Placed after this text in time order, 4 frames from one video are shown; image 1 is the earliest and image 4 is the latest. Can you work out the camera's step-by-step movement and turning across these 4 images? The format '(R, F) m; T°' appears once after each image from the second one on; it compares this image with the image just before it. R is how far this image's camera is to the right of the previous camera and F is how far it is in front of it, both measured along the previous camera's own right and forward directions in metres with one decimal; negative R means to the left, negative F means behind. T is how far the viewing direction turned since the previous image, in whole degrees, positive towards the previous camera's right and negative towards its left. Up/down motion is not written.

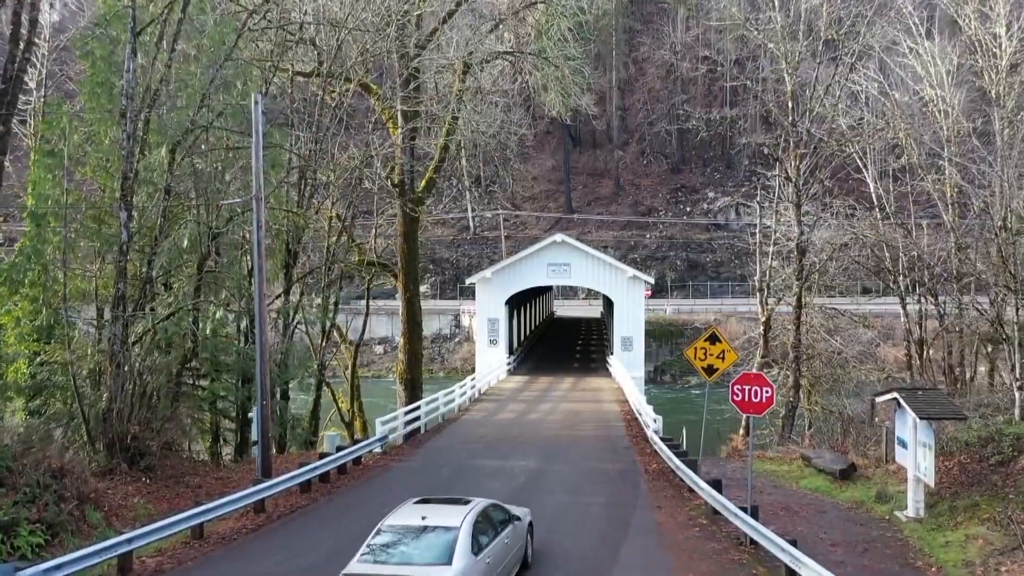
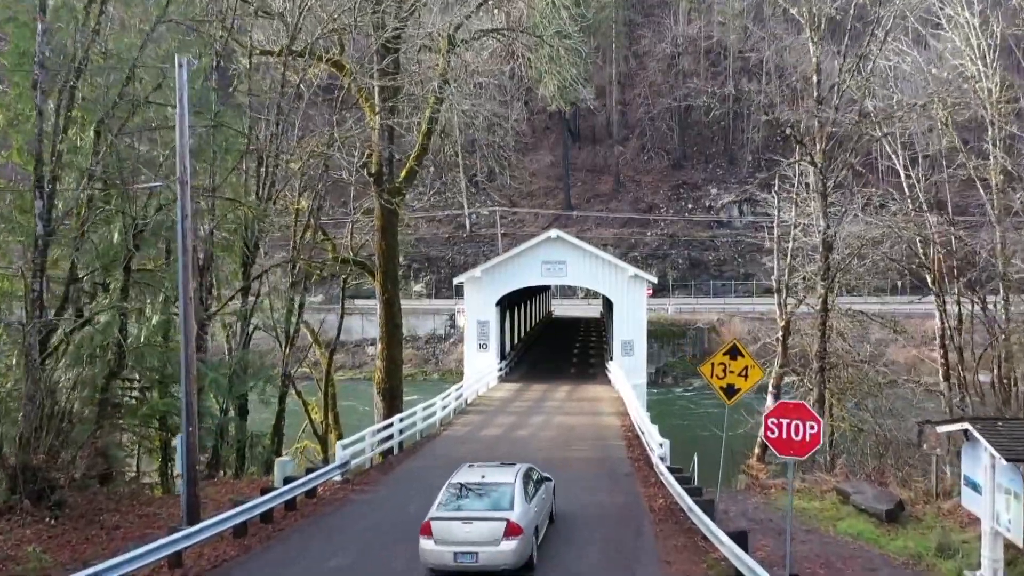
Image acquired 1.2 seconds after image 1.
(+0.3, +2.2) m; 0°
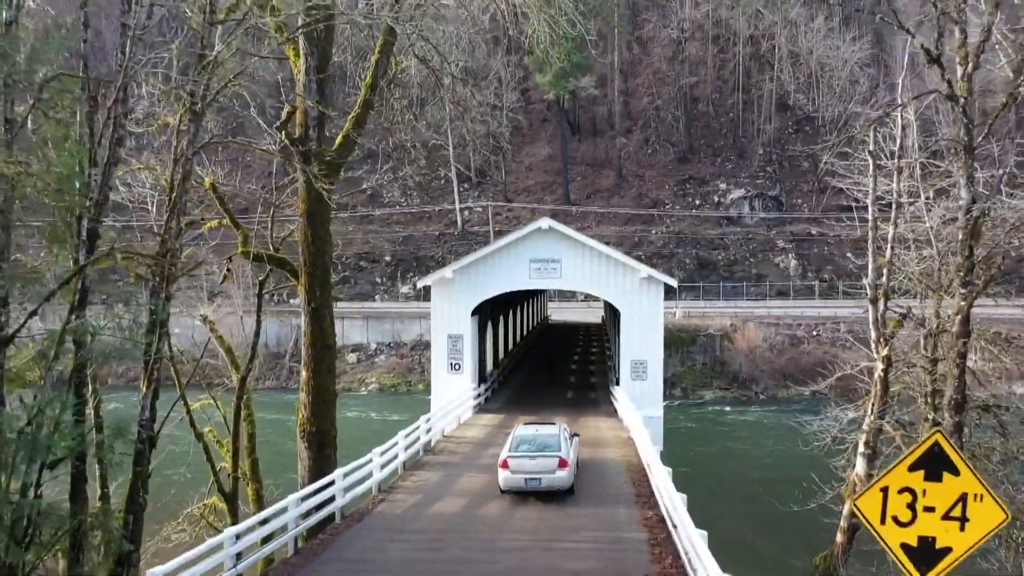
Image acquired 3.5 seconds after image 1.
(+0.5, +5.7) m; 0°
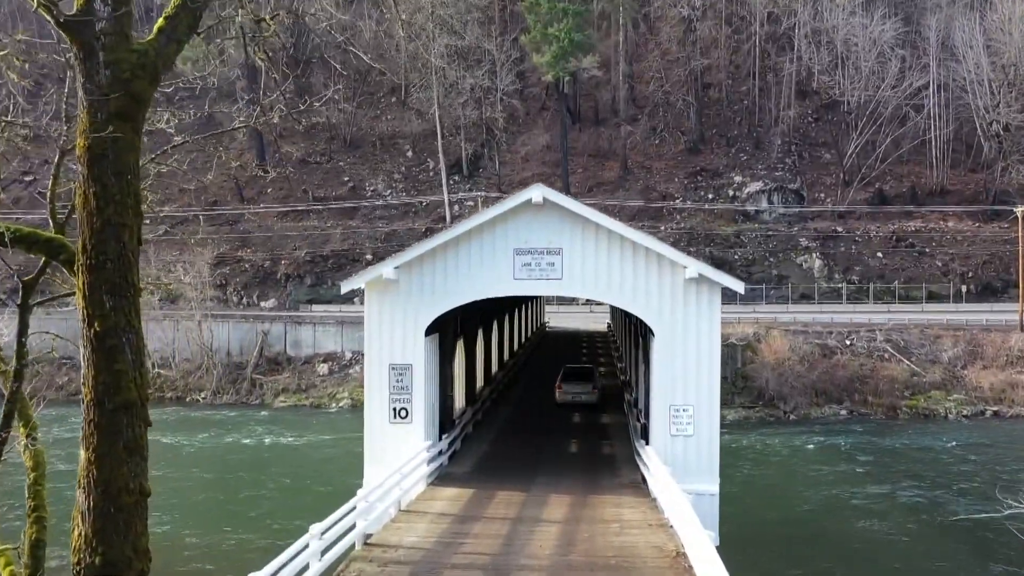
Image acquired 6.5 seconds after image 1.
(+0.3, +7.3) m; 0°
